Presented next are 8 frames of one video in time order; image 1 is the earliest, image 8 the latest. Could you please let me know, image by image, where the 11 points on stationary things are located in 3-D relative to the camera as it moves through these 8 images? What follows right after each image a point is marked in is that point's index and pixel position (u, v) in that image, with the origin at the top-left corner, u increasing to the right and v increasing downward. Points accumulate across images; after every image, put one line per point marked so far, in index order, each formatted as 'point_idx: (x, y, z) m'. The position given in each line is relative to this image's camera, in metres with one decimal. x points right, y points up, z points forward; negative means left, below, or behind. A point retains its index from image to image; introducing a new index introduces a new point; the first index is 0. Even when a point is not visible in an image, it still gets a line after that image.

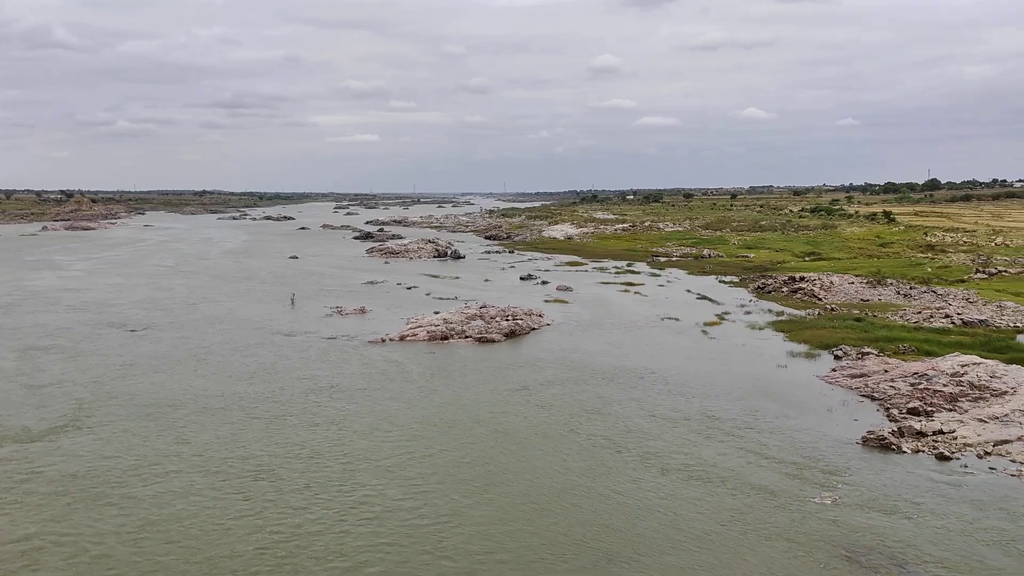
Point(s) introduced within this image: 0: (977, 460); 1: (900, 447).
0: (+10.3, -3.8, +18.8) m
1: (+9.0, -3.7, +19.7) m
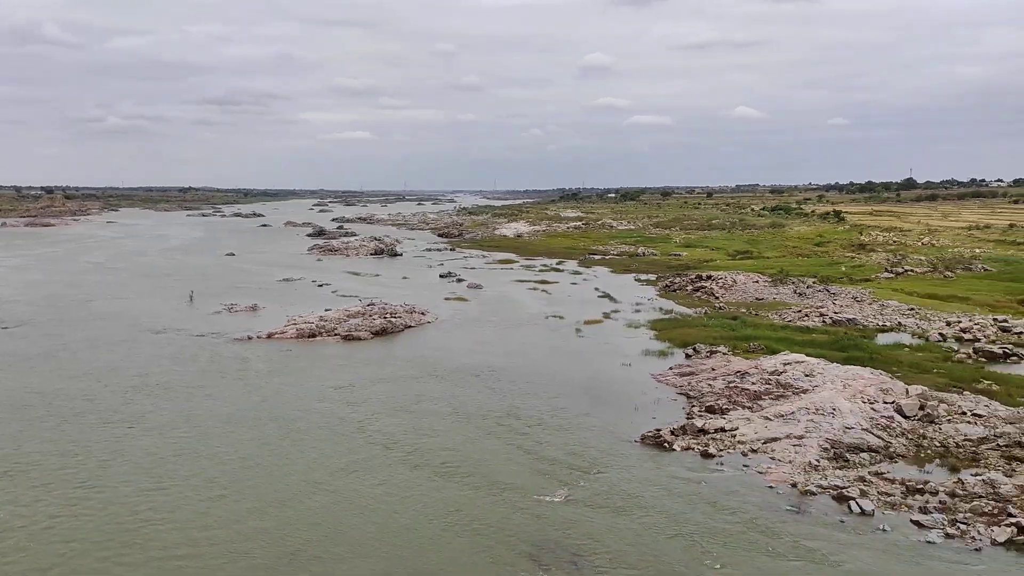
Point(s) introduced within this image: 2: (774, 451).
0: (+5.0, -3.8, +19.0) m
1: (+3.8, -3.7, +19.9) m
2: (+5.9, -3.7, +19.1) m
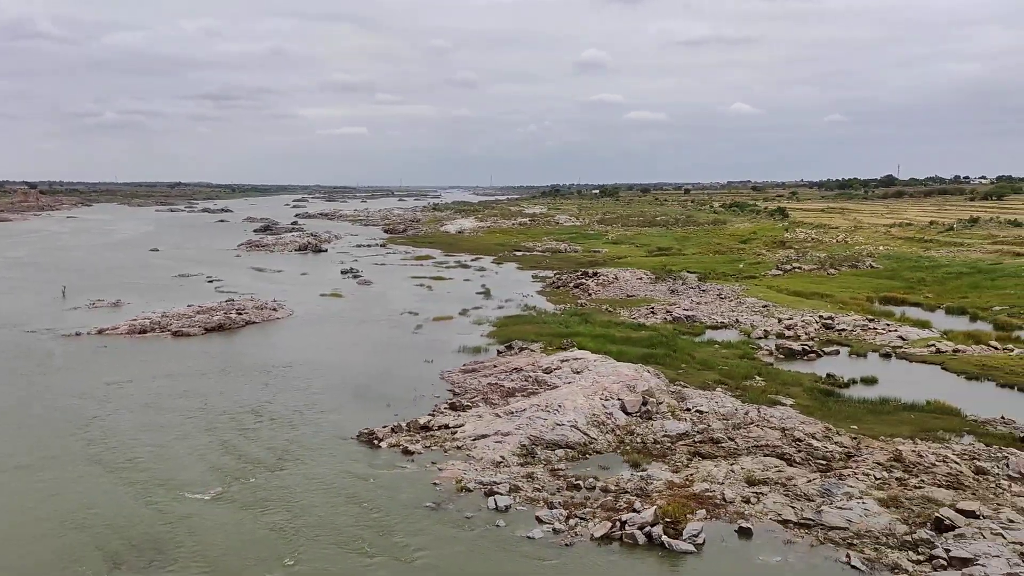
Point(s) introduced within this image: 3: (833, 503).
0: (-1.8, -3.8, +19.1) m
1: (-3.1, -3.6, +20.0) m
2: (-0.9, -3.7, +19.3) m
3: (+5.8, -3.9, +15.4) m
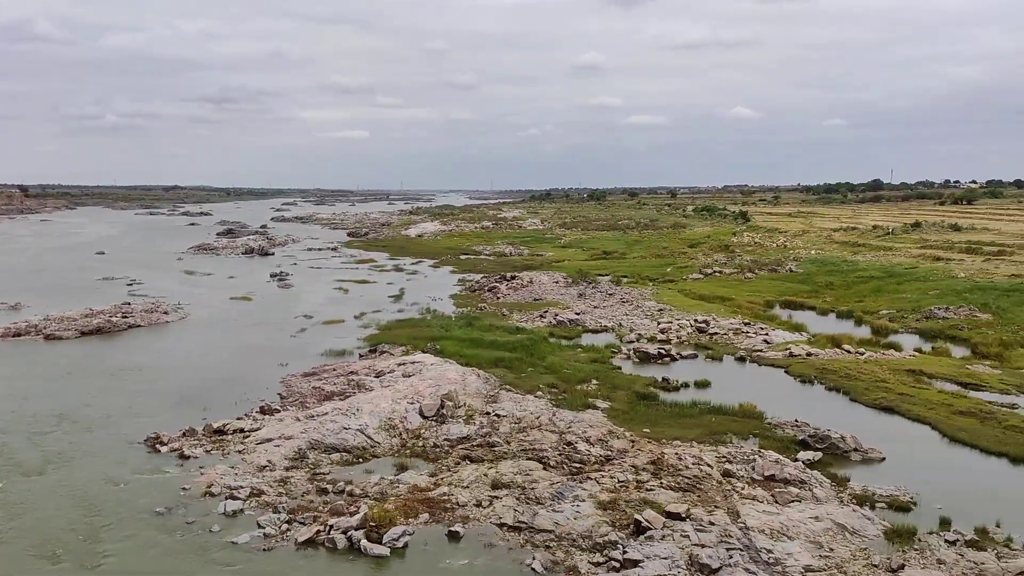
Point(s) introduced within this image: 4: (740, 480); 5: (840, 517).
0: (-6.9, -3.8, +19.1) m
1: (-8.2, -3.7, +19.9) m
2: (-6.0, -3.7, +19.2) m
3: (+0.8, -4.0, +15.4) m
4: (+4.5, -3.8, +16.7) m
5: (+5.7, -4.0, +14.7) m
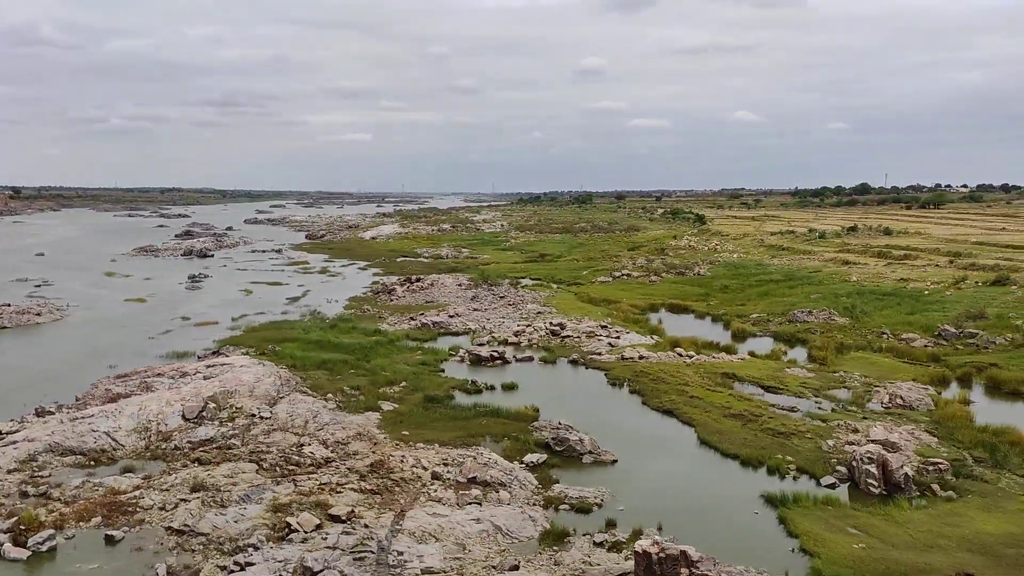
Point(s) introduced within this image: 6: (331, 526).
0: (-12.8, -3.9, +18.9) m
1: (-14.1, -3.7, +19.8) m
2: (-11.9, -3.8, +19.1) m
3: (-5.1, -4.0, +15.4) m
4: (-1.4, -3.9, +16.7) m
5: (-0.2, -4.1, +14.7) m
6: (-3.0, -4.0, +14.3) m
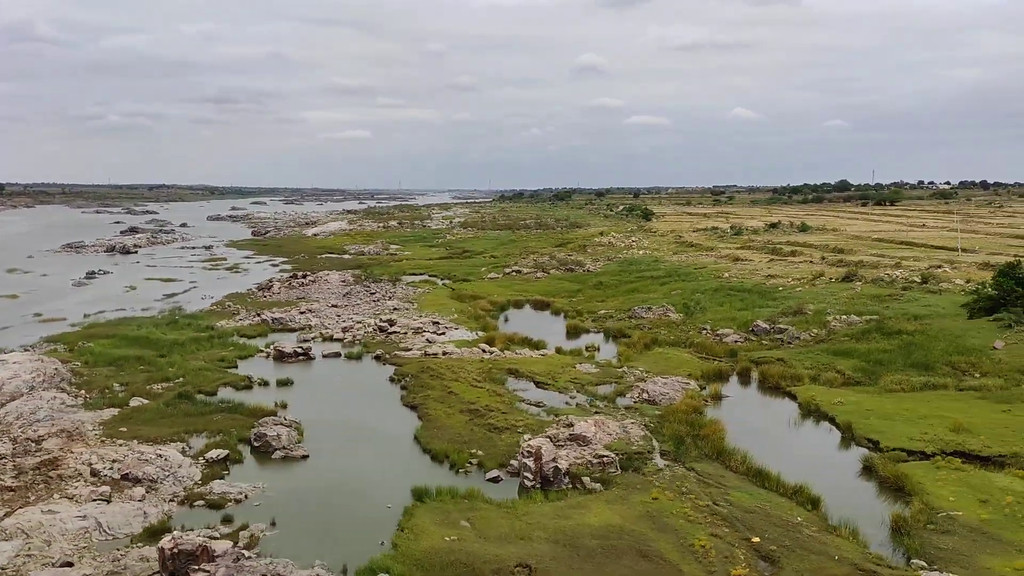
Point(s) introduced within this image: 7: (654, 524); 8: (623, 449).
0: (-19.7, -3.8, +18.6) m
1: (-21.0, -3.6, +19.4) m
2: (-18.8, -3.7, +18.8) m
3: (-11.9, -3.9, +15.2) m
4: (-8.2, -3.8, +16.6) m
5: (-7.0, -4.0, +14.7) m
6: (-9.8, -3.9, +14.1) m
7: (+2.4, -4.1, +14.5) m
8: (+2.5, -3.6, +18.9) m
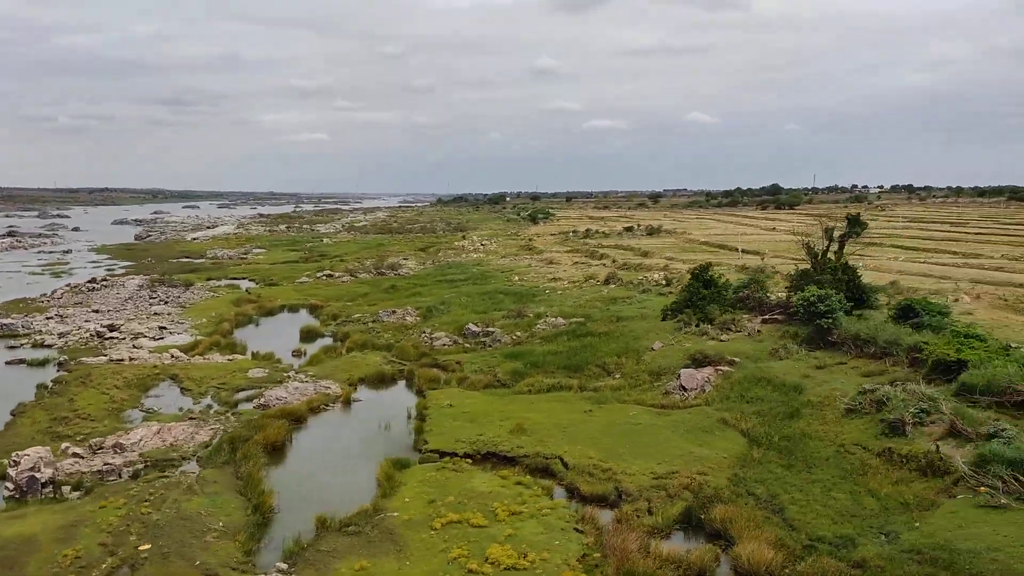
0: (-29.9, -4.0, +16.5) m
1: (-31.3, -3.8, +17.3) m
2: (-29.1, -3.9, +16.8) m
3: (-21.9, -4.1, +13.8) m
4: (-18.4, -3.9, +15.5) m
5: (-16.9, -4.1, +13.6) m
6: (-19.7, -4.1, +12.9) m
7: (-7.6, -4.1, +14.2) m
8: (-7.8, -3.7, +18.6) m
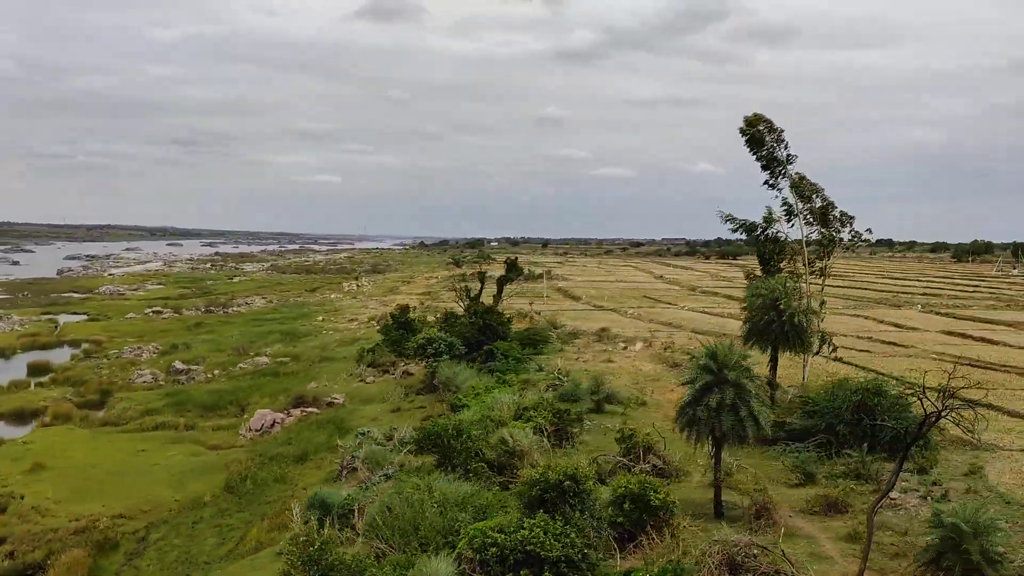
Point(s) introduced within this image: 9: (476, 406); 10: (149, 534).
0: (-41.0, -3.8, +15.0) m
1: (-42.4, -3.7, +15.7) m
2: (-40.1, -3.8, +15.3) m
3: (-32.8, -4.0, +12.5) m
4: (-29.4, -4.0, +14.2) m
5: (-27.9, -4.1, +12.4) m
6: (-30.7, -4.0, +11.6) m
7: (-18.5, -4.4, +13.2) m
8: (-18.9, -4.2, +17.6) m
9: (-0.7, -2.5, +17.7) m
10: (-6.5, -4.5, +15.3) m
